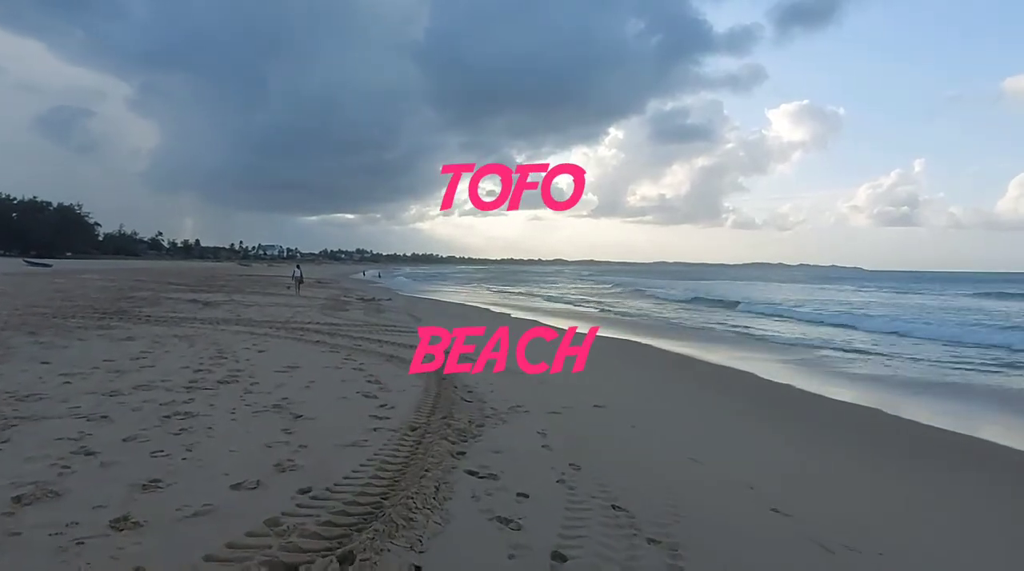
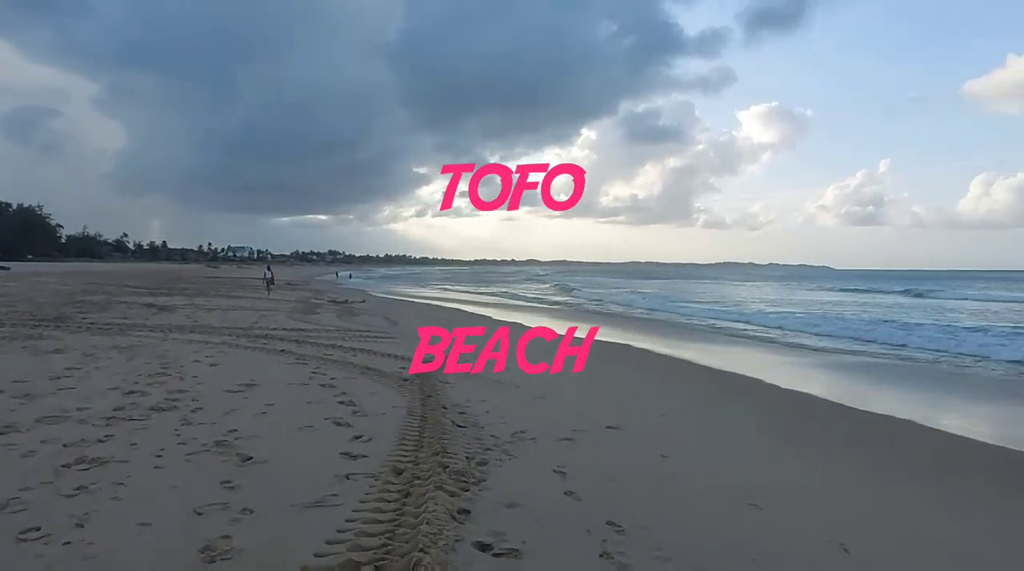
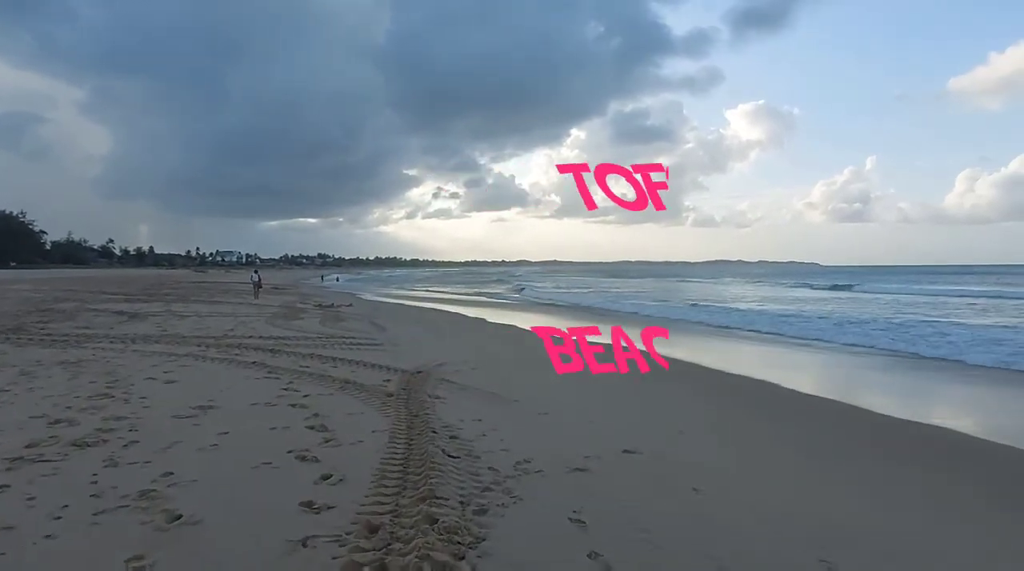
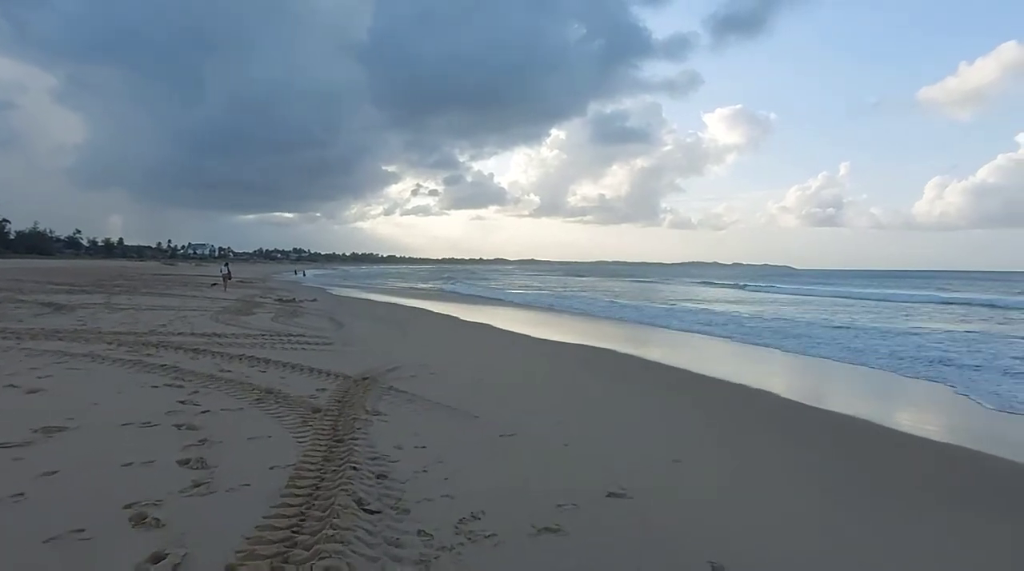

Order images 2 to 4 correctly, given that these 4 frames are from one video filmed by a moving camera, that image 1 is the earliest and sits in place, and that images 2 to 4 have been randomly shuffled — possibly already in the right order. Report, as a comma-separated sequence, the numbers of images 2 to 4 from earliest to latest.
2, 3, 4
